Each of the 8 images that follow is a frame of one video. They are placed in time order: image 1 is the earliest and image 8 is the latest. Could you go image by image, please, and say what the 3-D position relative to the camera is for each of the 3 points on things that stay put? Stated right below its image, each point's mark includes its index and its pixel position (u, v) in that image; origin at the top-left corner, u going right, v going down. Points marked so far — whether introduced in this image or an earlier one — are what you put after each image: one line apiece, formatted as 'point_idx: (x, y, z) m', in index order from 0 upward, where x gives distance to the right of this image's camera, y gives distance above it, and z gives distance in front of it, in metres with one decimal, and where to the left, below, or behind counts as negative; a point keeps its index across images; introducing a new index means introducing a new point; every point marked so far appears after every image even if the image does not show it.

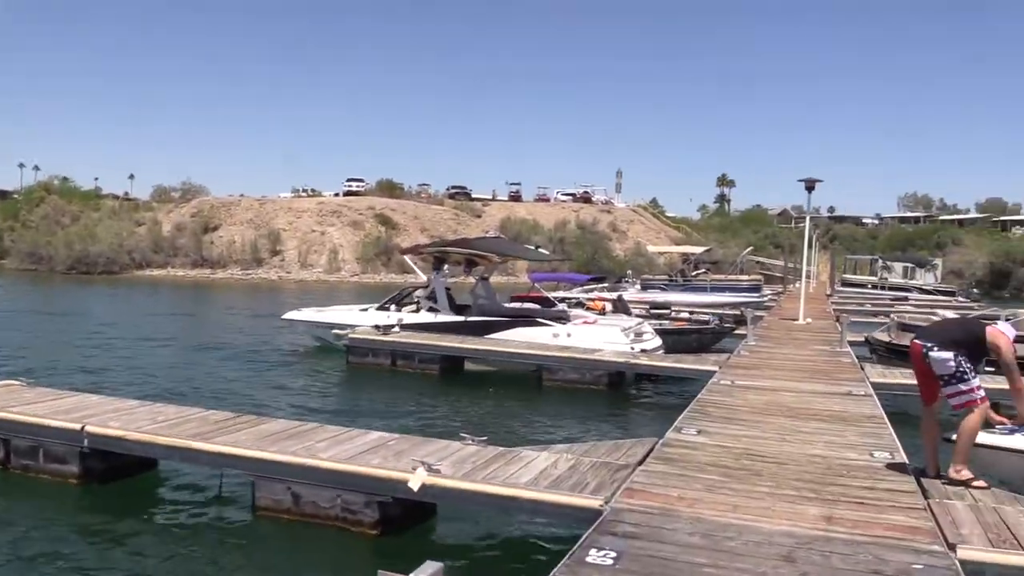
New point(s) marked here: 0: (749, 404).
0: (+2.2, -1.1, +8.5) m
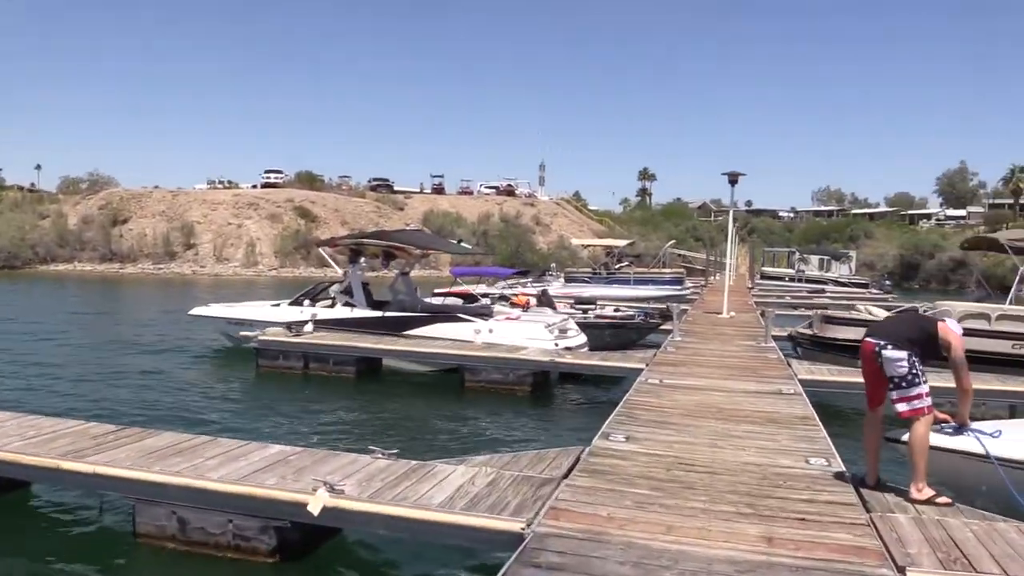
0: (+1.5, -1.1, +8.2) m
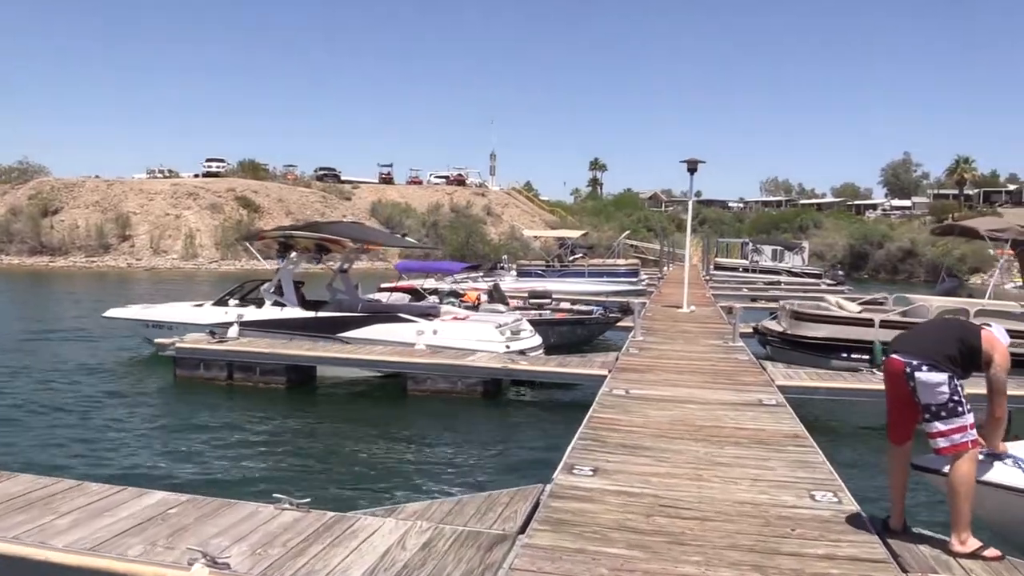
0: (+1.1, -1.1, +7.1) m
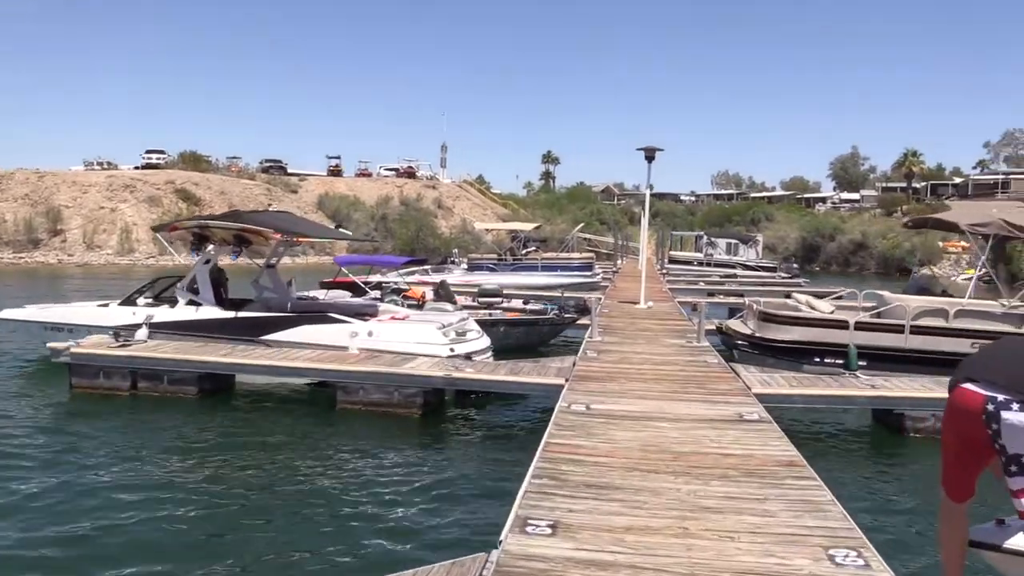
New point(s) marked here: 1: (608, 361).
0: (+0.7, -1.1, +5.9) m
1: (+1.1, -0.8, +10.4) m
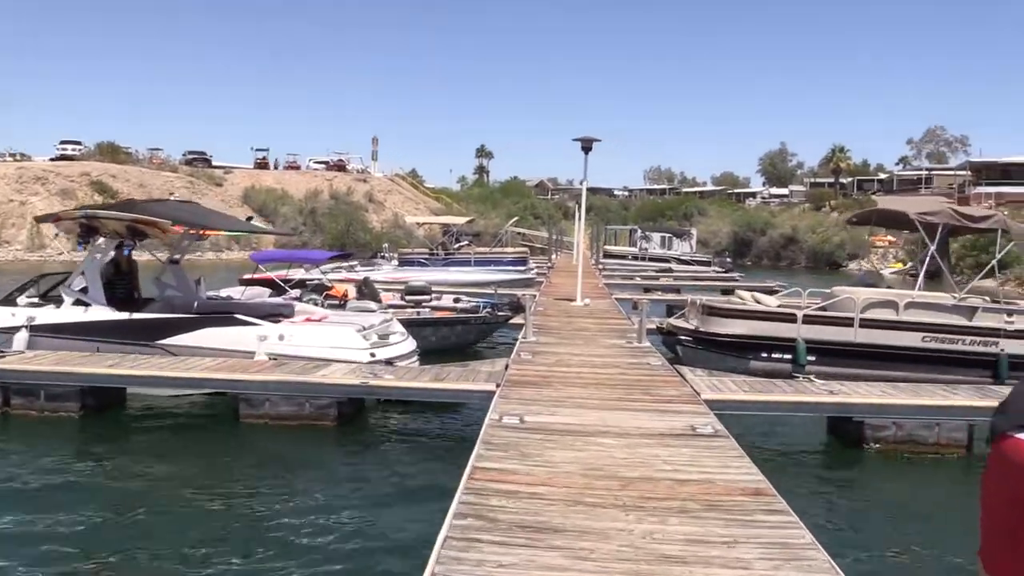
0: (+0.2, -1.1, +5.0) m
1: (+0.3, -0.8, +9.5) m
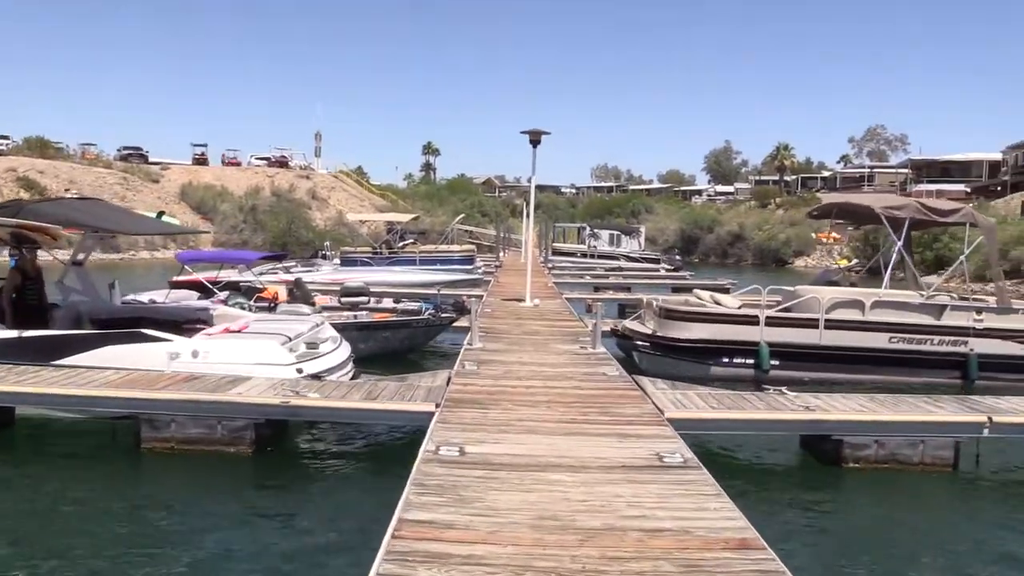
0: (0.0, -1.1, +4.1) m
1: (-0.2, -0.8, +8.6) m
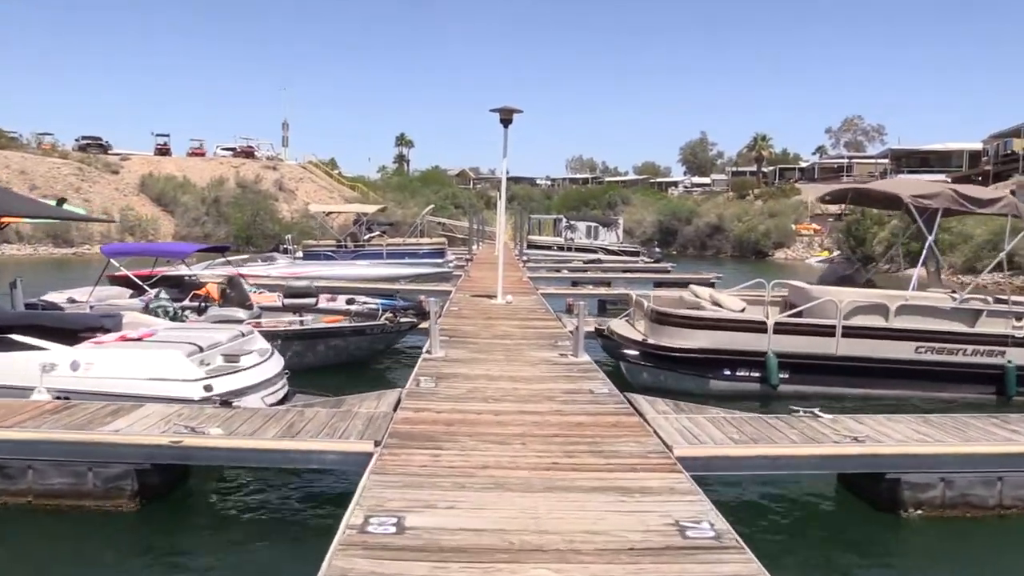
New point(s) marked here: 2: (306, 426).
0: (-0.2, -1.1, +2.4) m
1: (-0.4, -0.8, +6.9) m
2: (-1.4, -0.9, +6.5) m
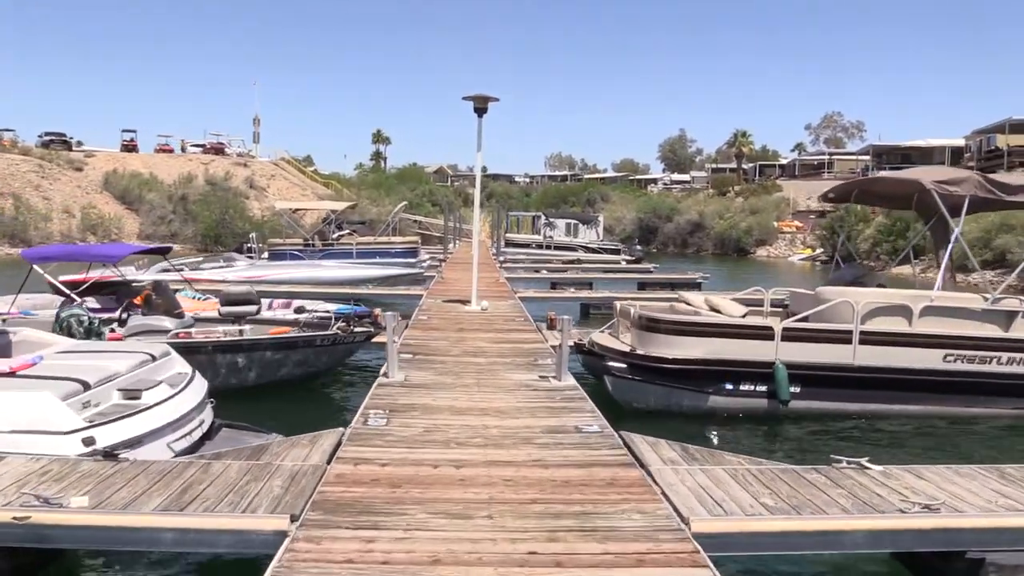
0: (-0.3, -1.2, +1.0) m
1: (-0.6, -0.9, +5.5) m
2: (-1.6, -1.0, +5.1) m
